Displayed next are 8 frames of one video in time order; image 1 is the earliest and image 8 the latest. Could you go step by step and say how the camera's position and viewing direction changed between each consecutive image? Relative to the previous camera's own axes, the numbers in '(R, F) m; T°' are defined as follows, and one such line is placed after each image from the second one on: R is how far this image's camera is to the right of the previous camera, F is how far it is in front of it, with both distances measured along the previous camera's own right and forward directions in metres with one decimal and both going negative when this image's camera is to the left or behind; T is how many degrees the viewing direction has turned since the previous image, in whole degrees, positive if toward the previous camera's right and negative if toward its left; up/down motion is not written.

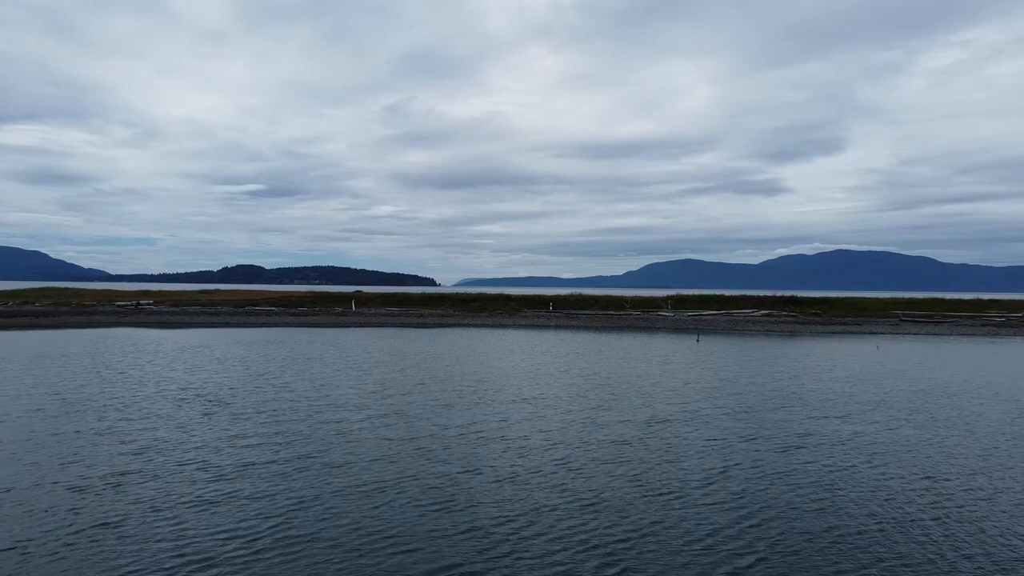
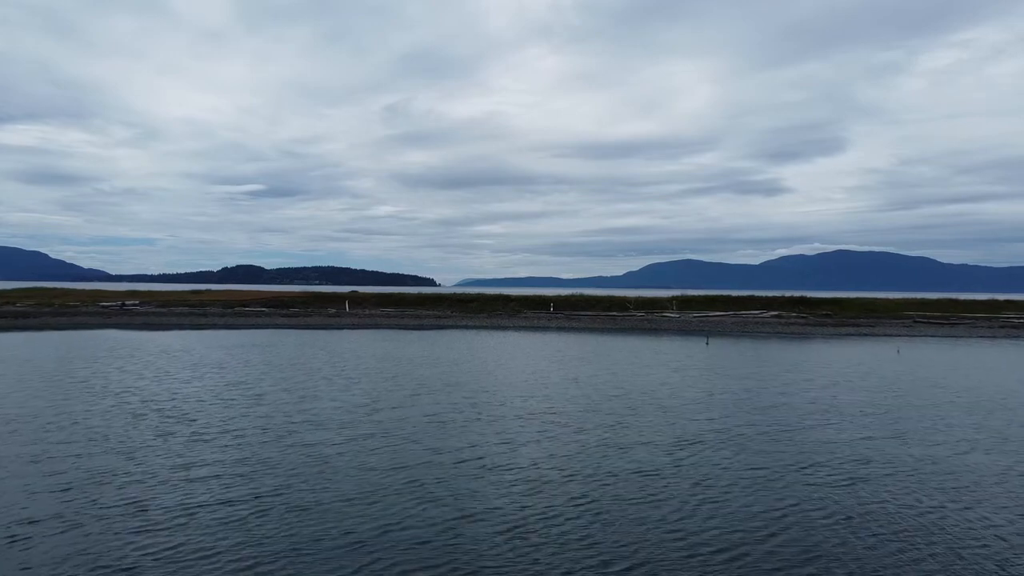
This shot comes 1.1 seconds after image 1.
(-0.1, +1.8) m; 0°
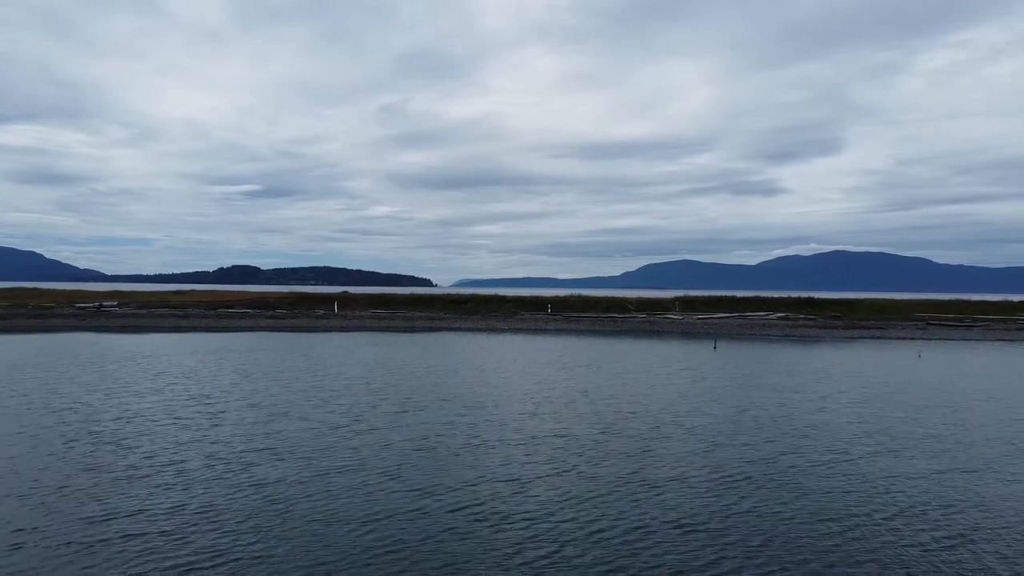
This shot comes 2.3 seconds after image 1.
(0.0, +2.5) m; 0°
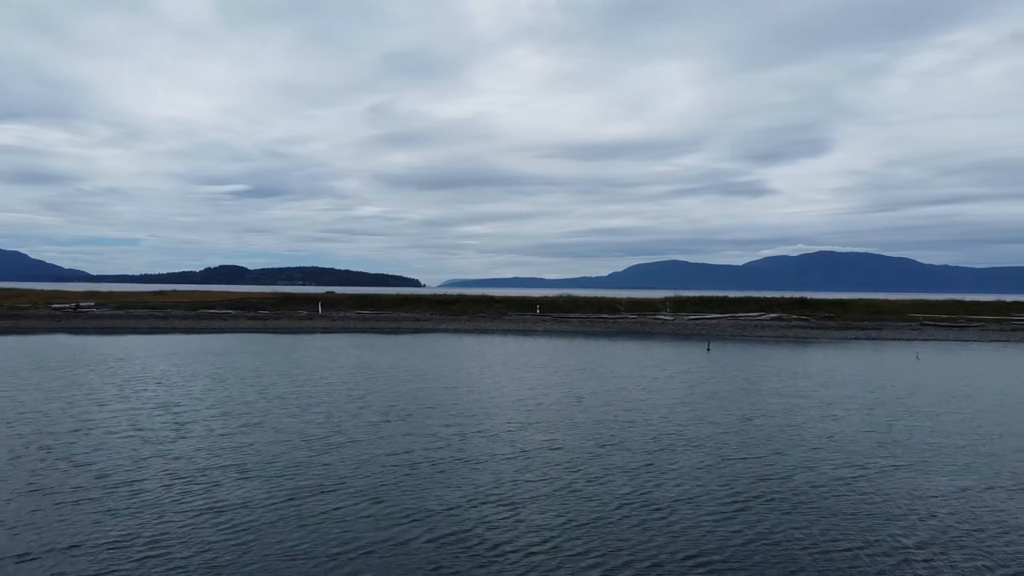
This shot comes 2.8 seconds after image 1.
(0.0, +1.2) m; +1°
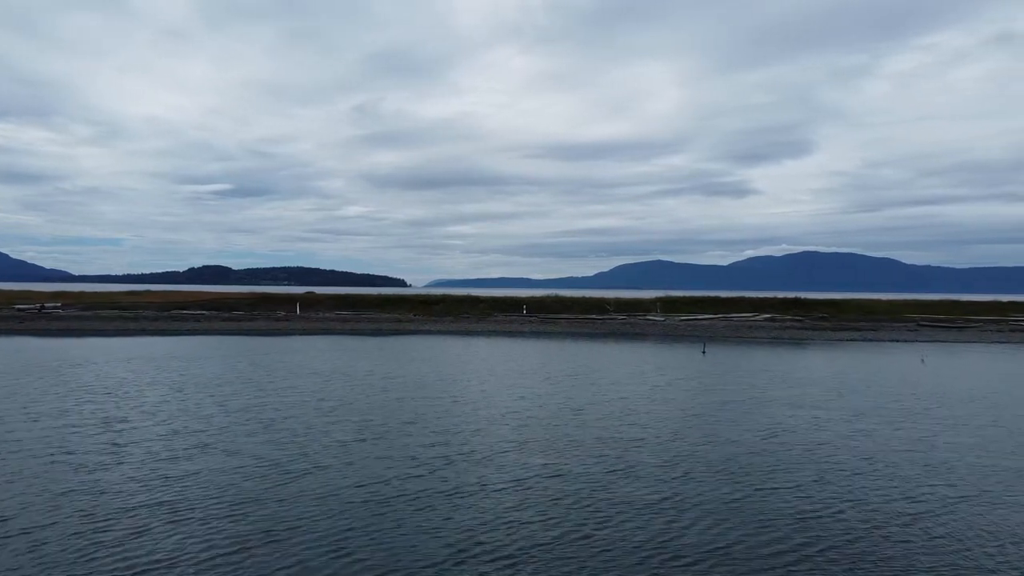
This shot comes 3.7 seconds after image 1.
(-0.1, +2.0) m; +1°
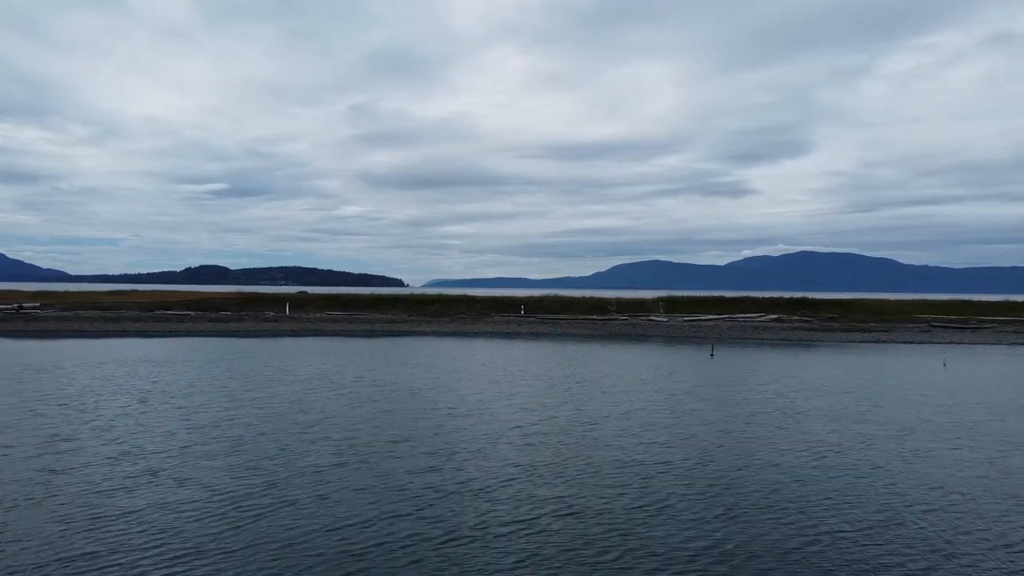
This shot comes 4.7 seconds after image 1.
(0.0, +2.0) m; 0°
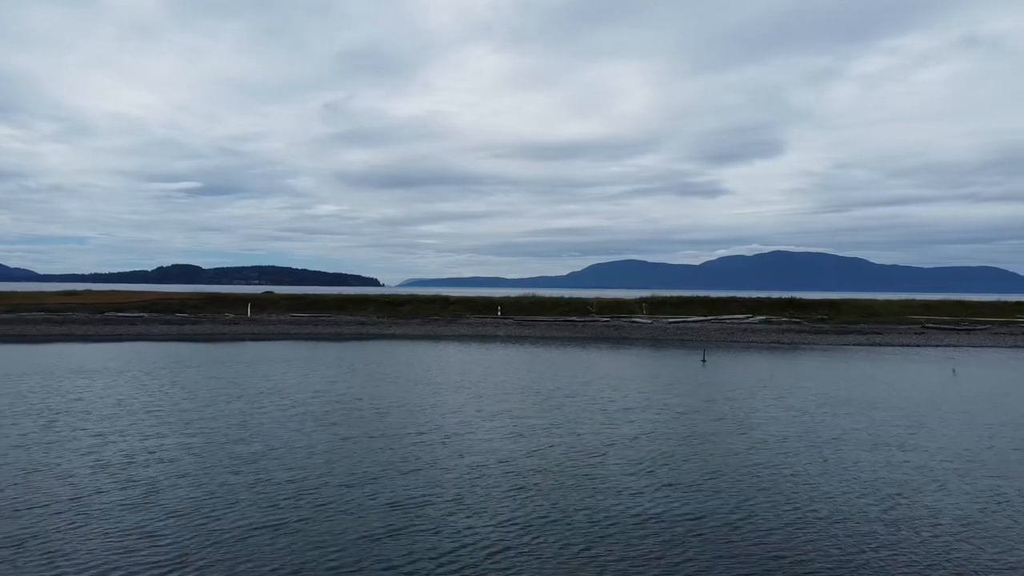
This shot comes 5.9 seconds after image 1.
(-0.1, +2.9) m; +2°
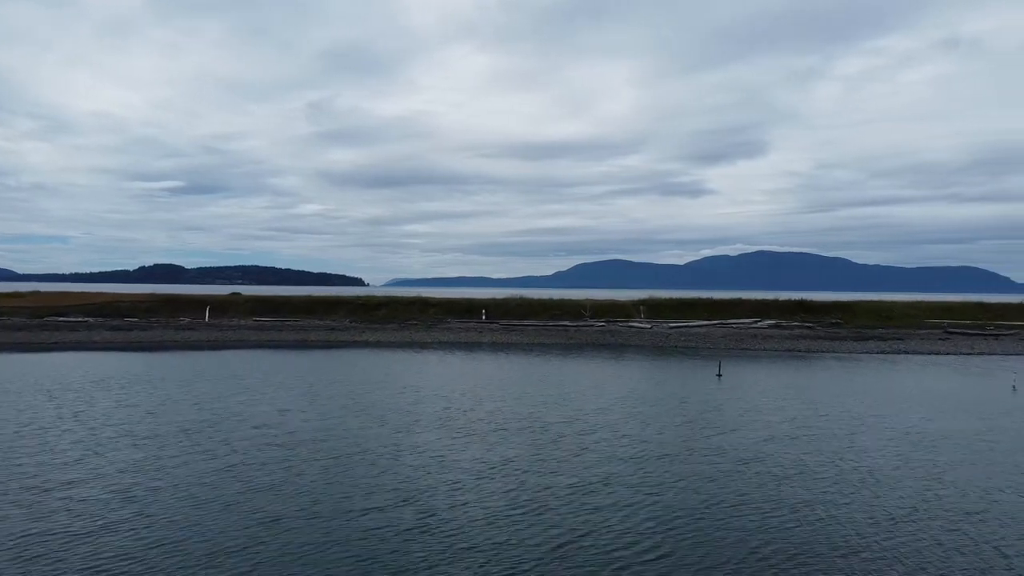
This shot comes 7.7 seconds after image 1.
(-0.1, +4.7) m; +1°
